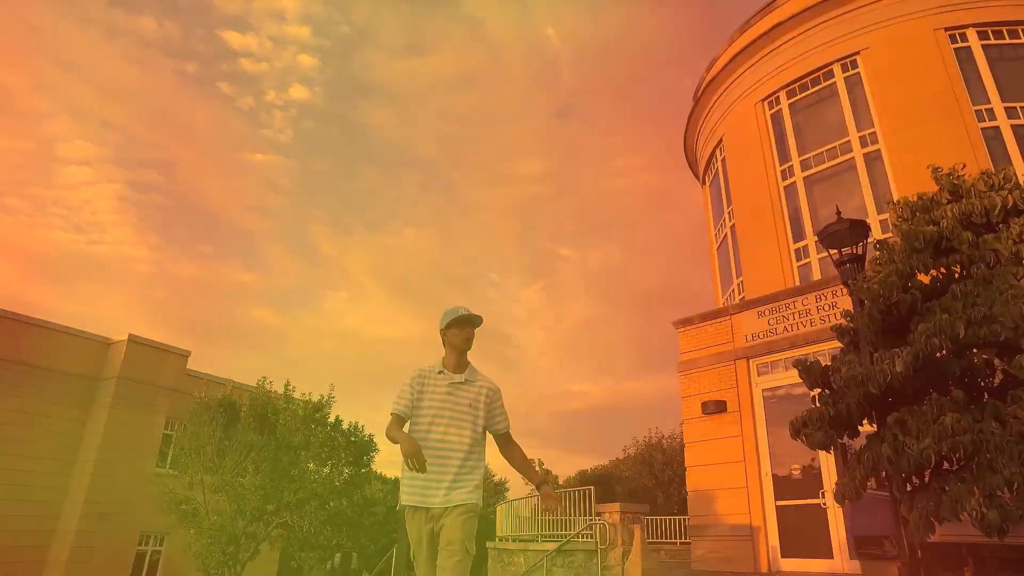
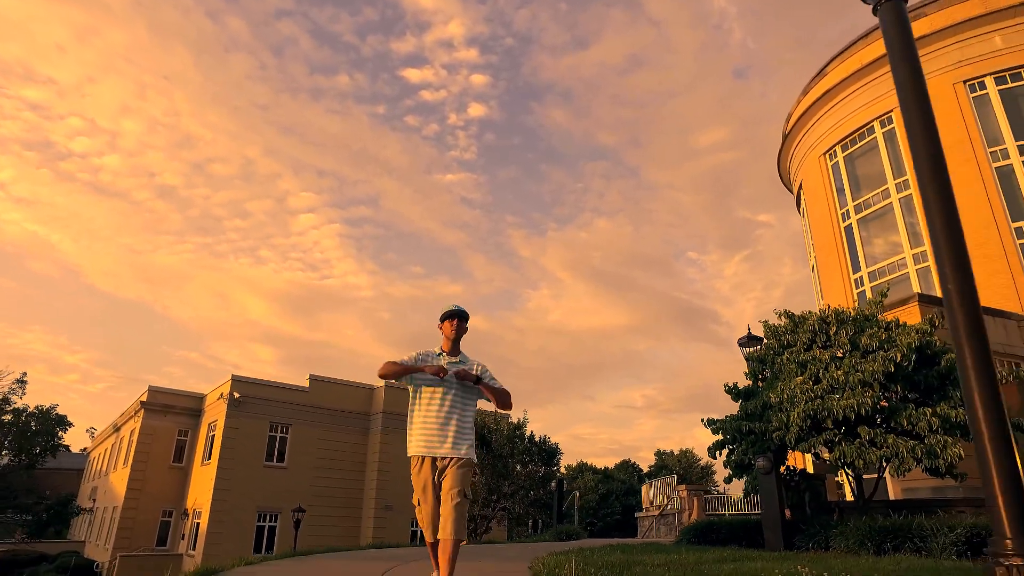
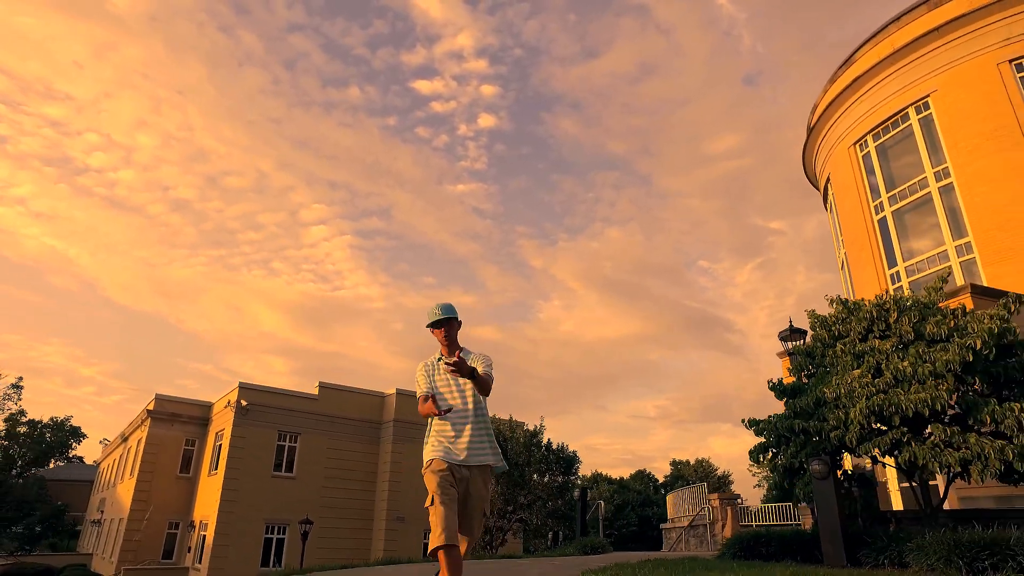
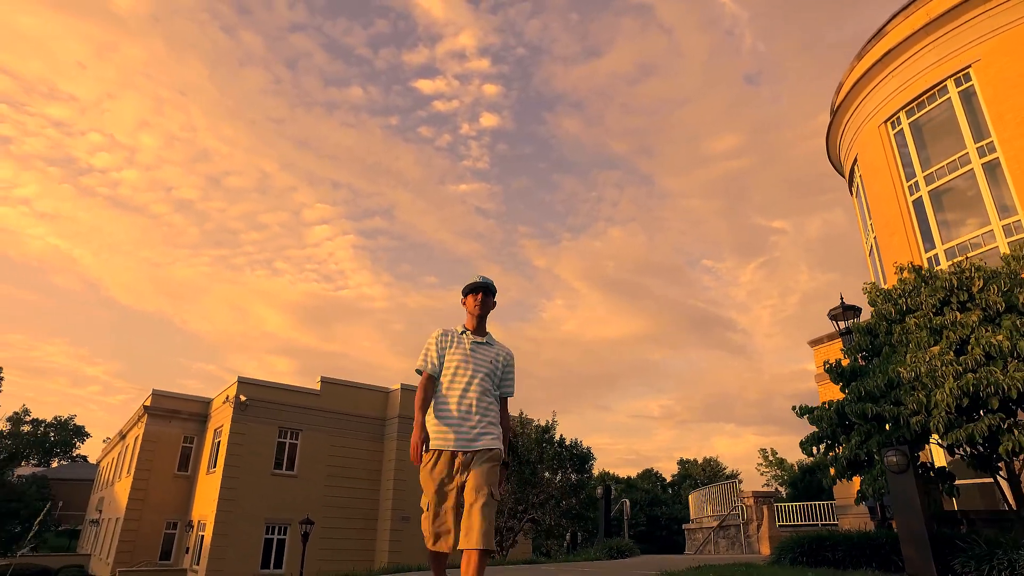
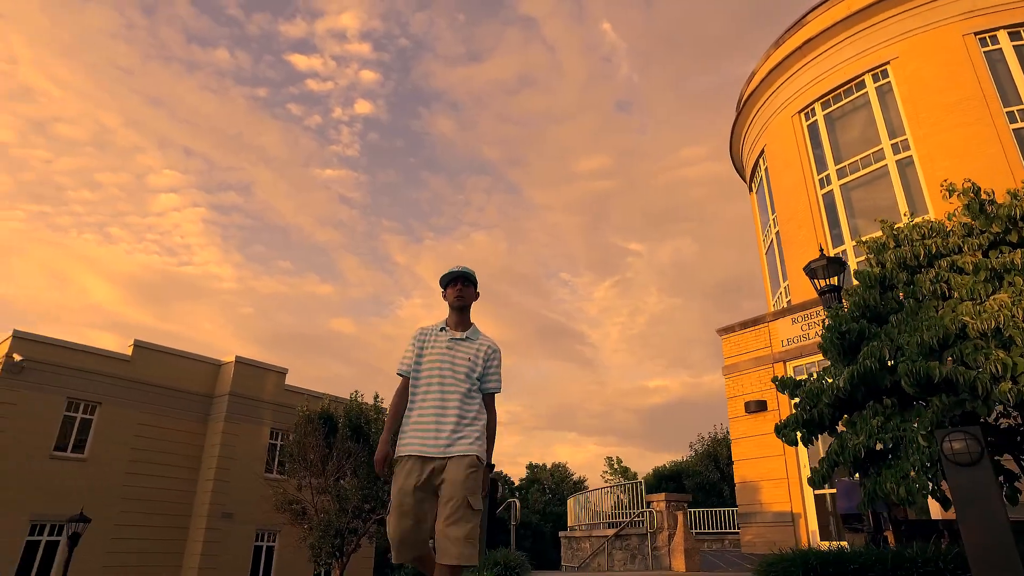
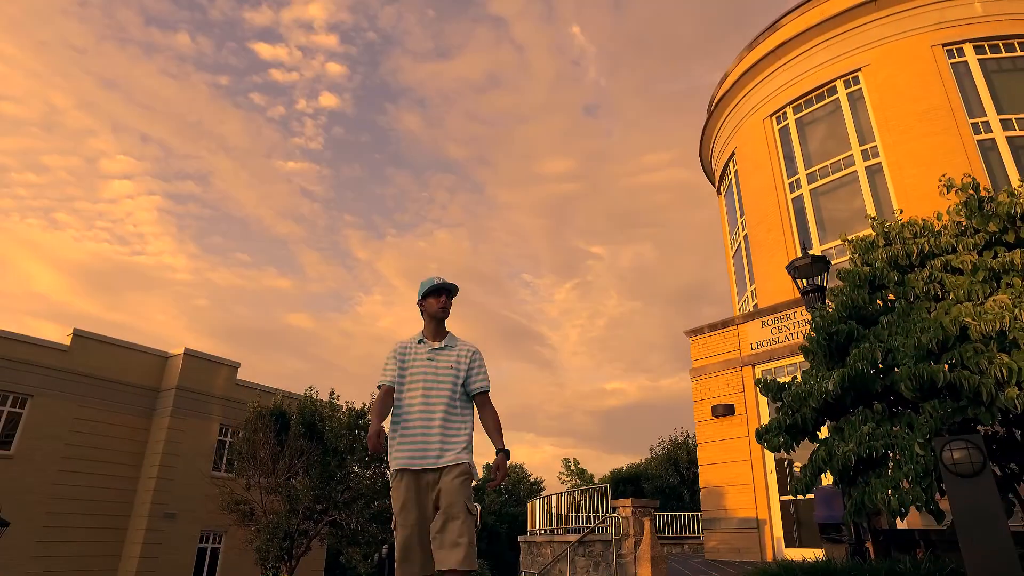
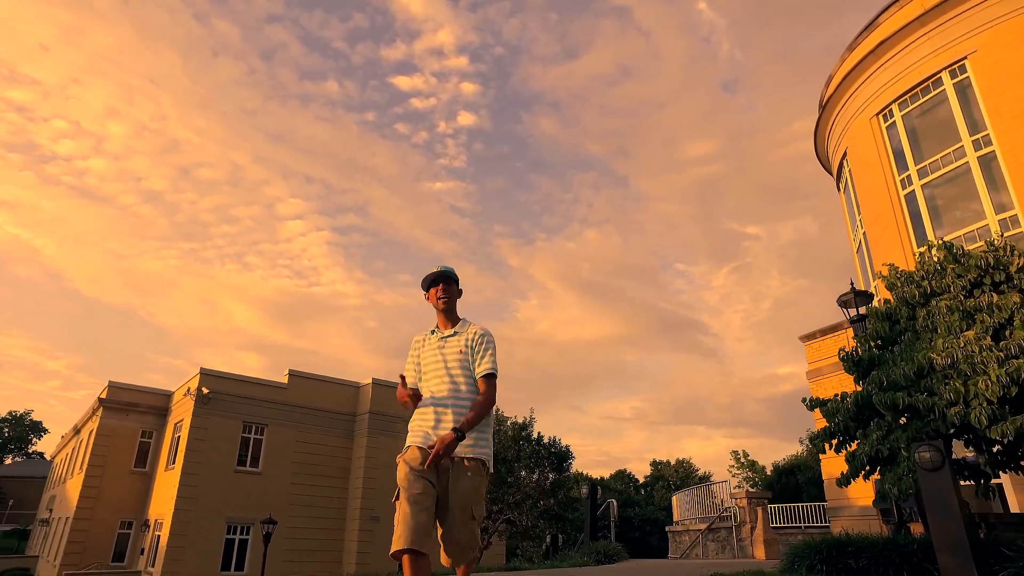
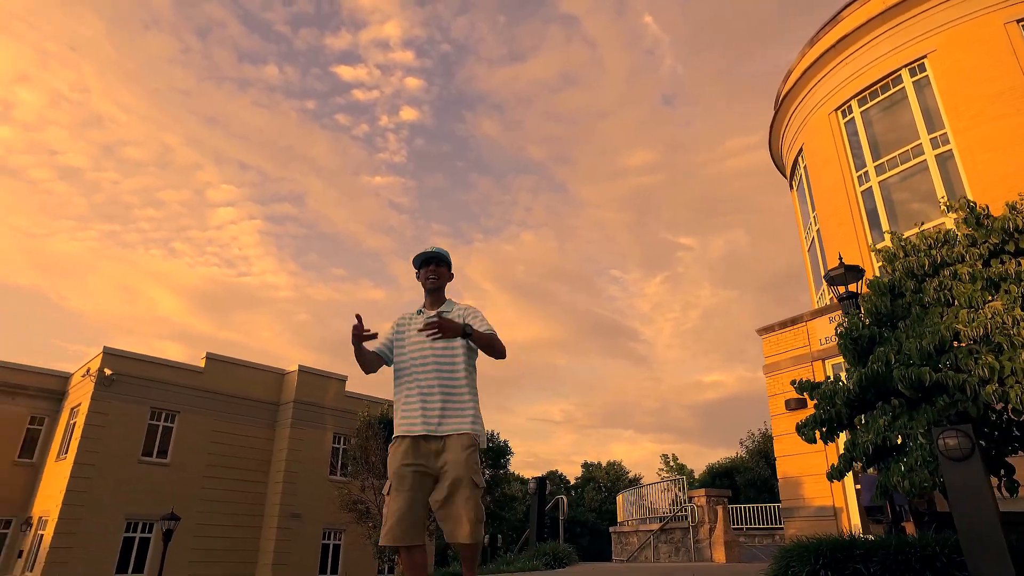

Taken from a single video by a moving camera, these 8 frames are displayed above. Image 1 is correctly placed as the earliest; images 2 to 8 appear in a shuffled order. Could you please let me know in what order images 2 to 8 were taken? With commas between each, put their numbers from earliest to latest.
6, 5, 8, 7, 4, 3, 2
